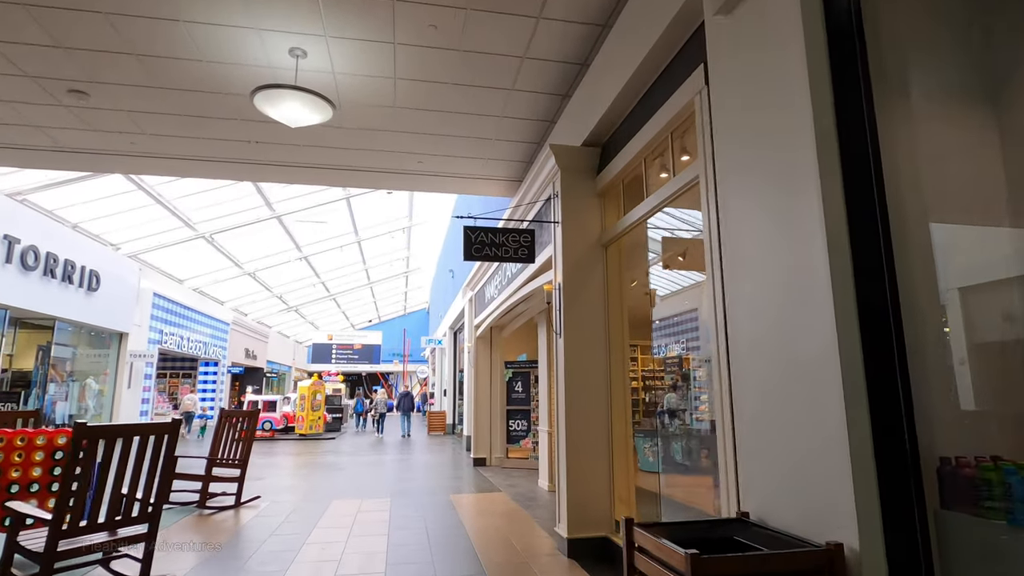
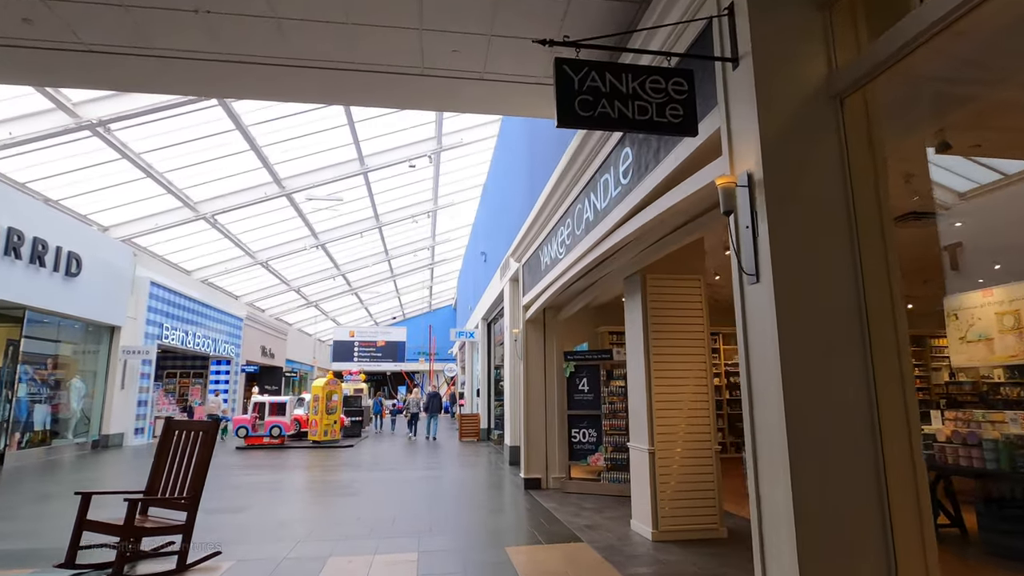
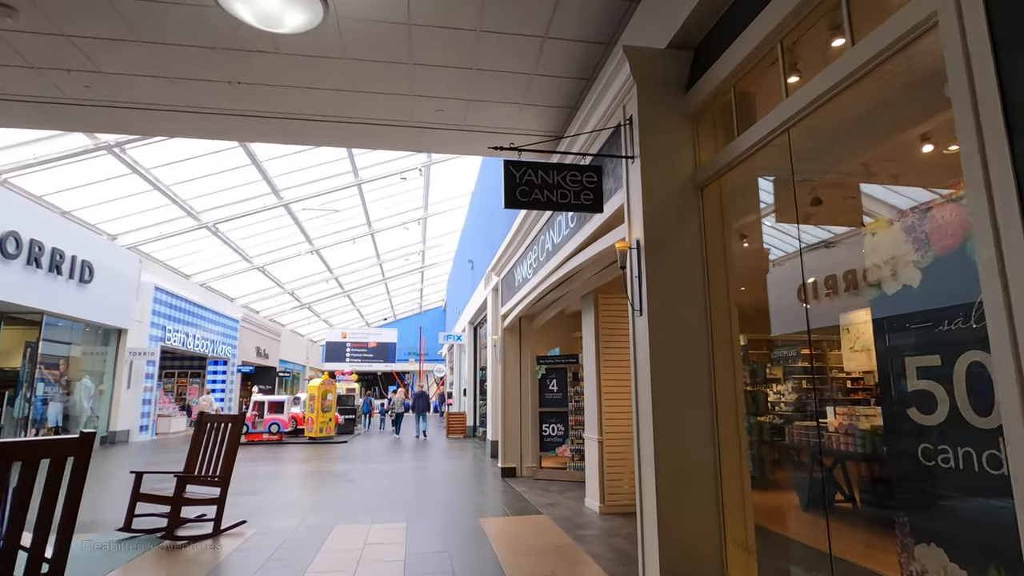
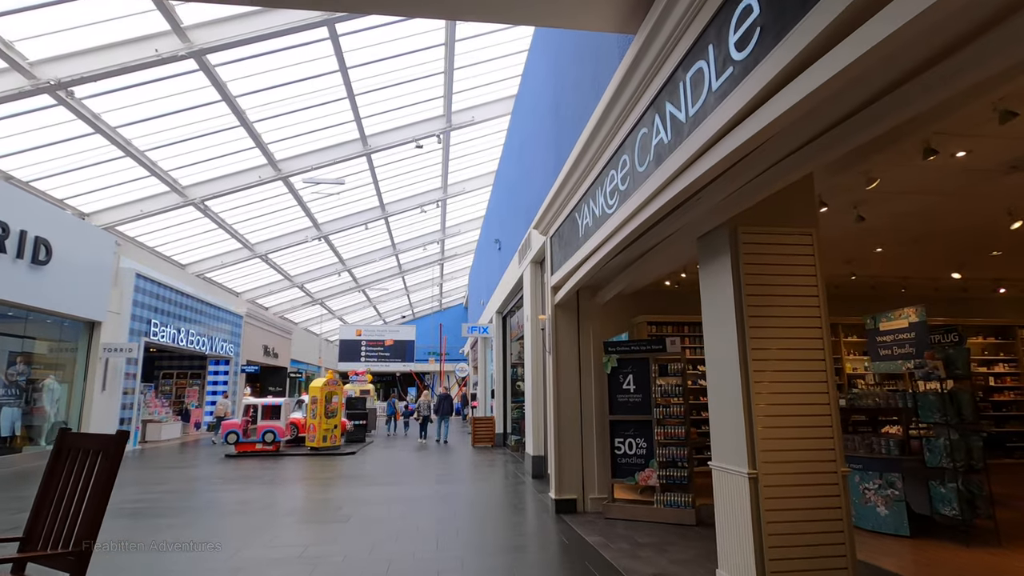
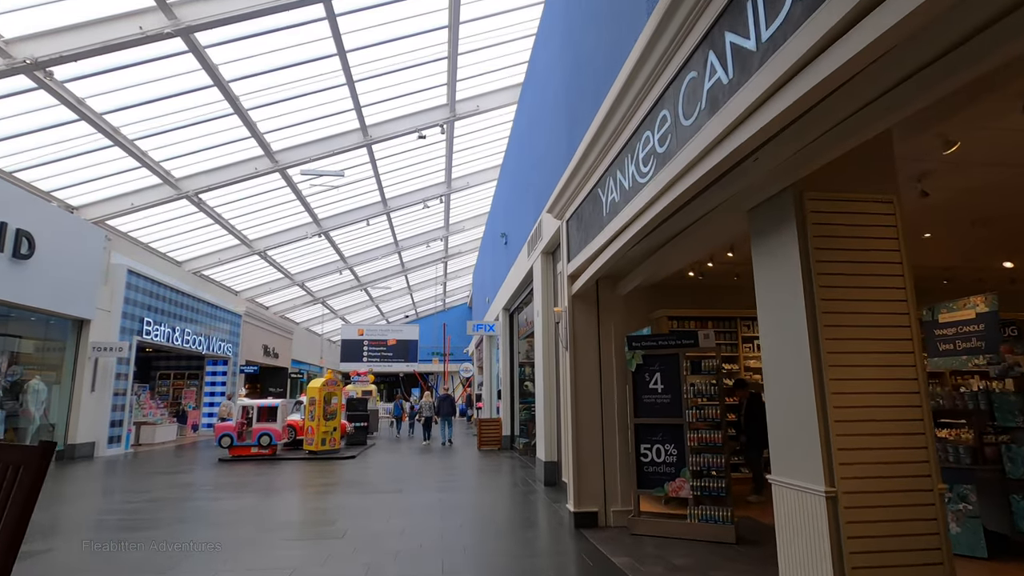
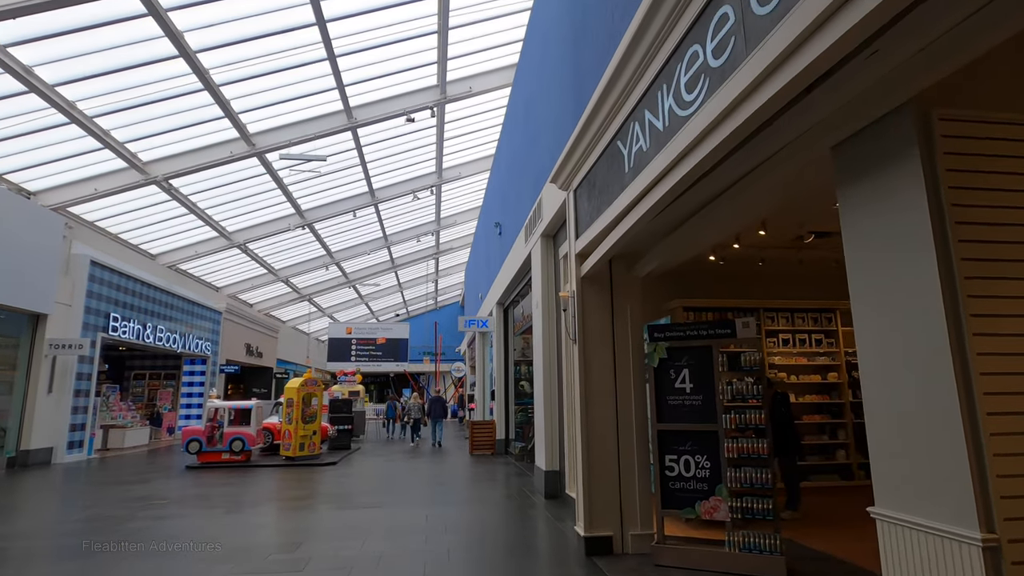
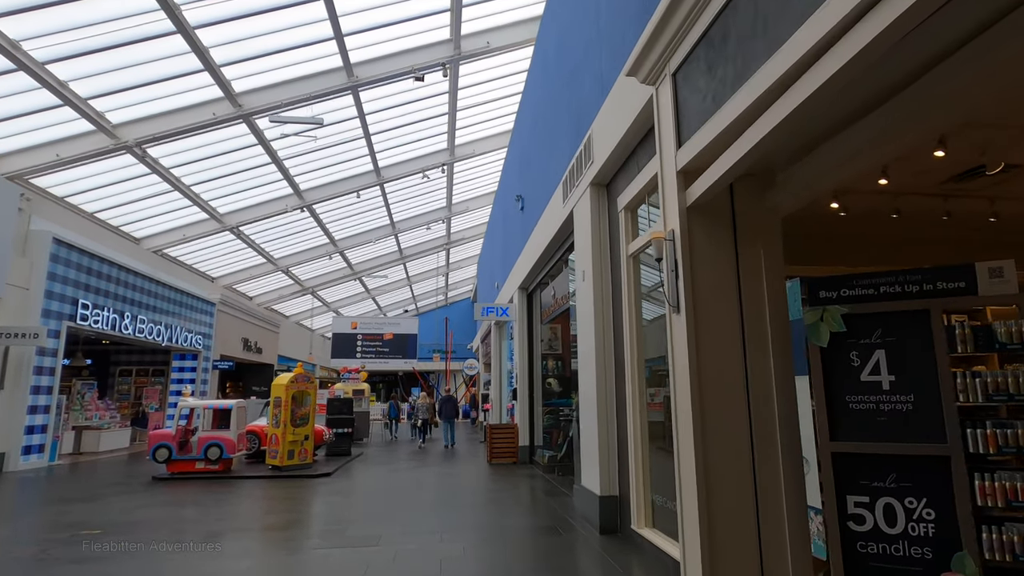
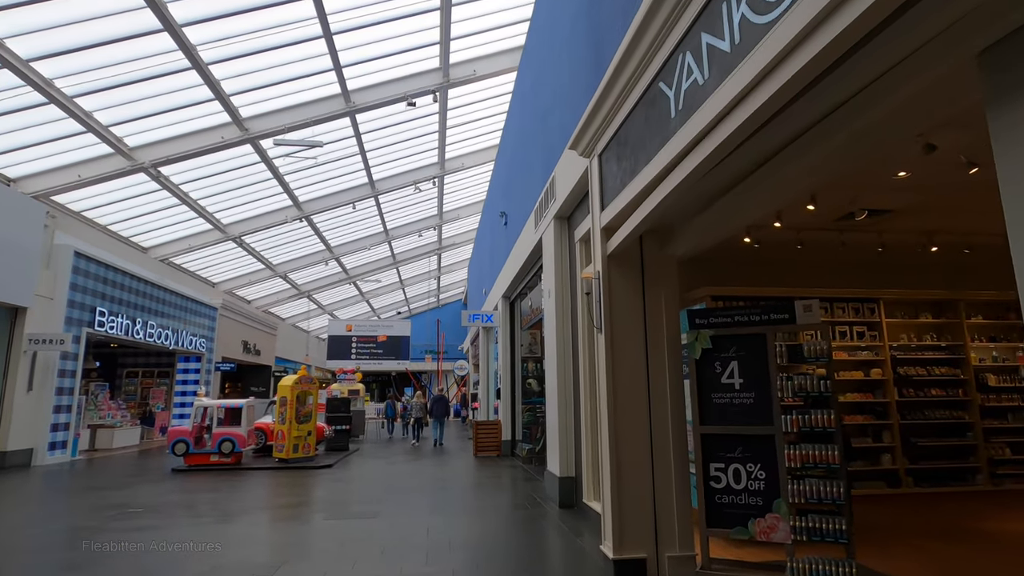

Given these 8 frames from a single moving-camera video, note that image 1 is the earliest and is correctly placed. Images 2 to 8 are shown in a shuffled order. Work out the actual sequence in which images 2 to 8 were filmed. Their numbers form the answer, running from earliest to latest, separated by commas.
3, 2, 4, 5, 6, 8, 7
